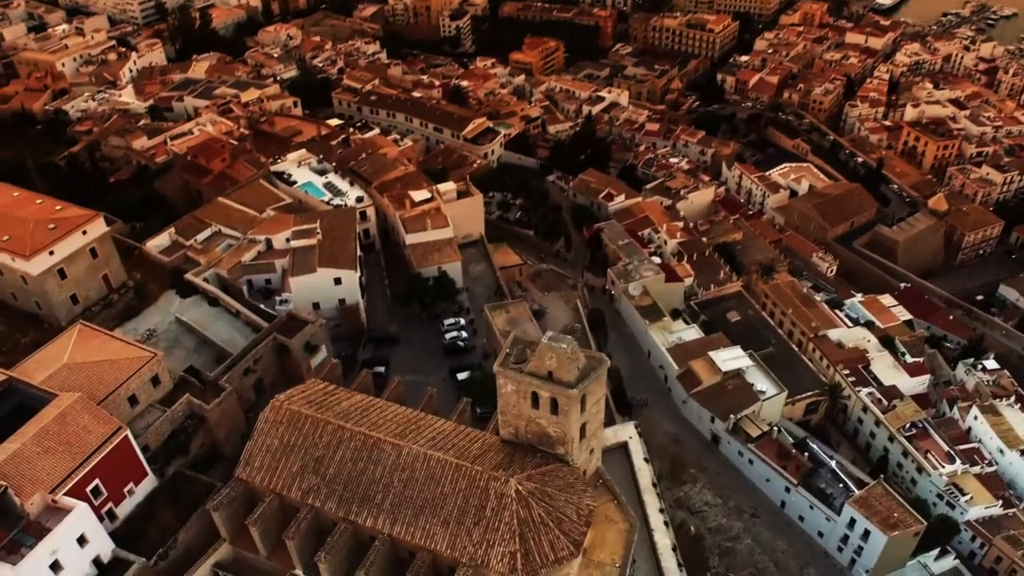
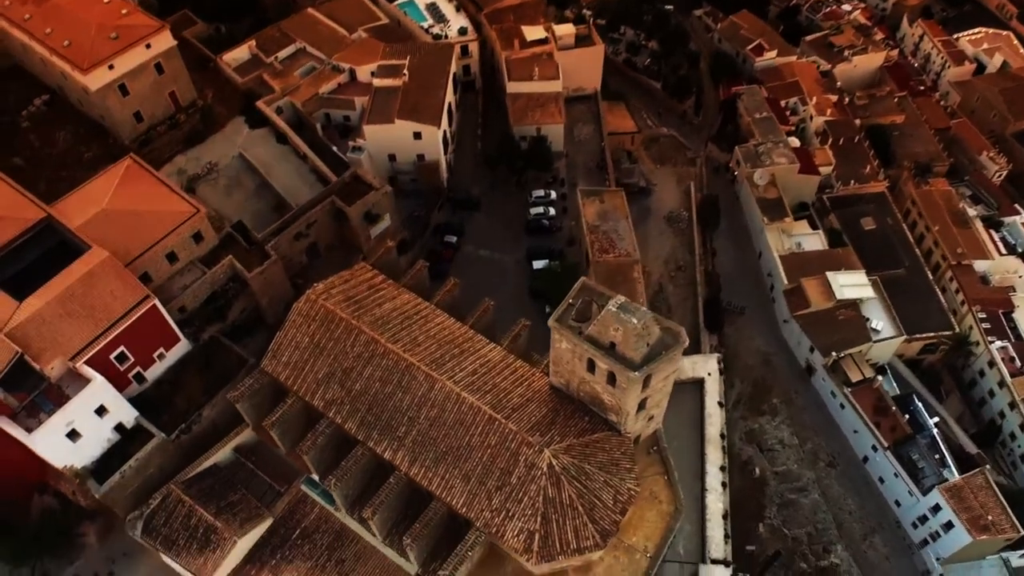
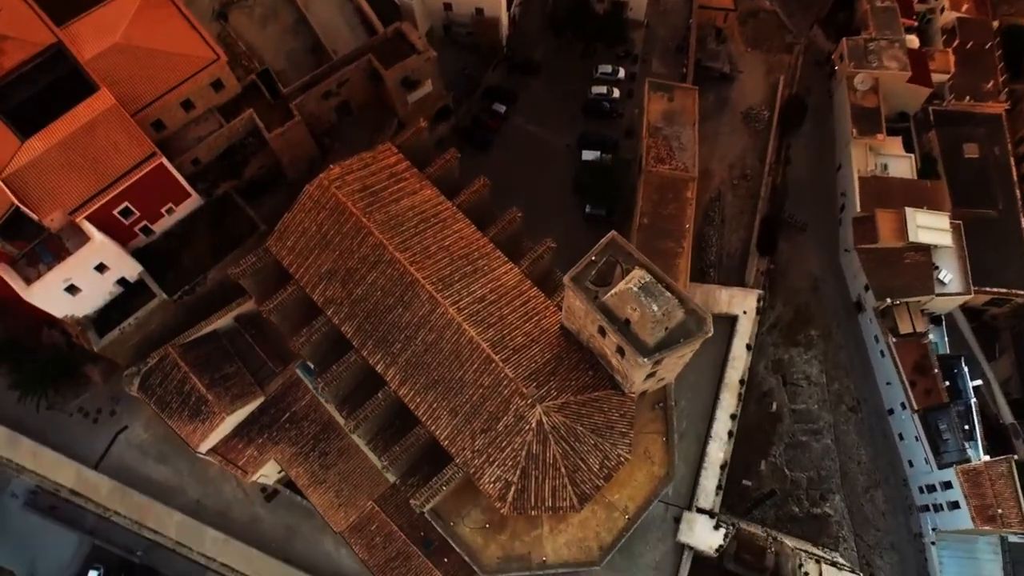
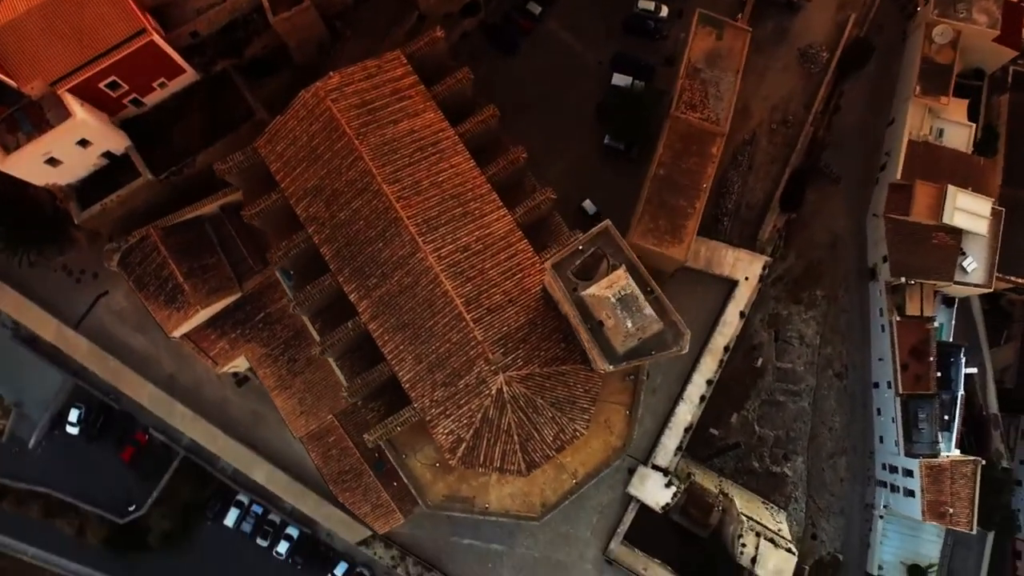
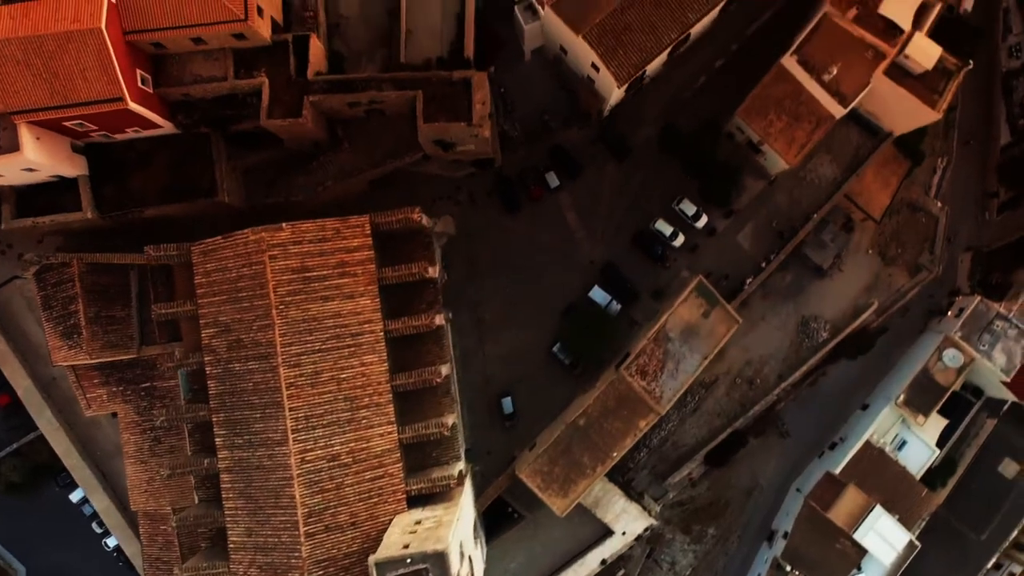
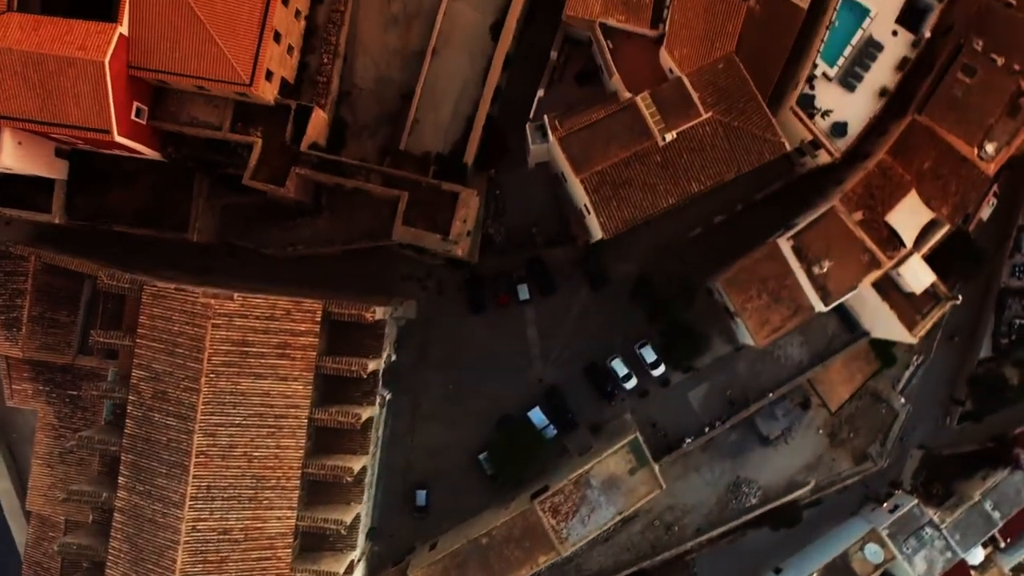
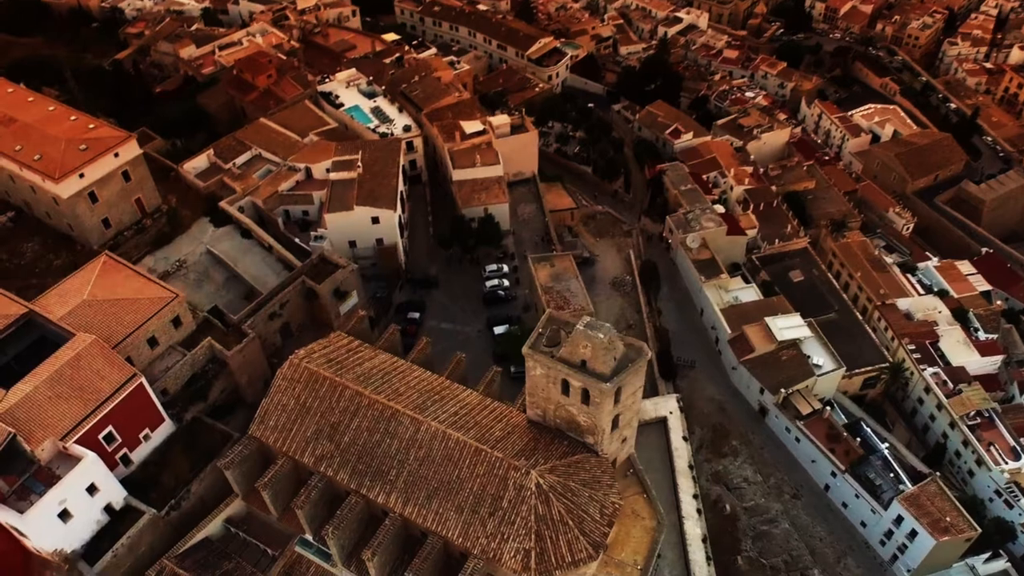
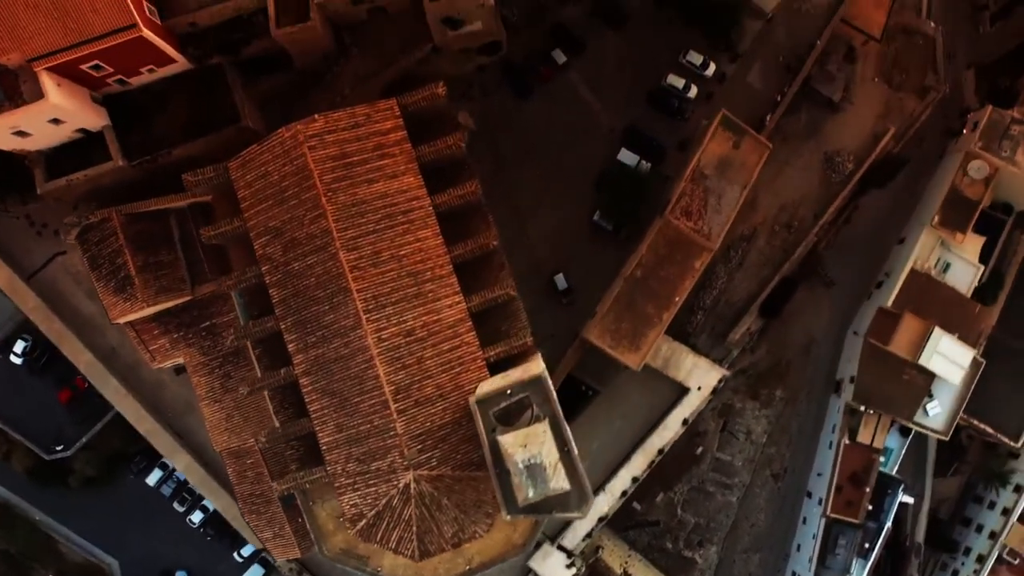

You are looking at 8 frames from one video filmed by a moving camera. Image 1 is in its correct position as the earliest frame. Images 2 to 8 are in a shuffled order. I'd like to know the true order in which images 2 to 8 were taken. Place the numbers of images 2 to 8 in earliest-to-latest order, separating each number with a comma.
7, 2, 3, 4, 8, 5, 6
